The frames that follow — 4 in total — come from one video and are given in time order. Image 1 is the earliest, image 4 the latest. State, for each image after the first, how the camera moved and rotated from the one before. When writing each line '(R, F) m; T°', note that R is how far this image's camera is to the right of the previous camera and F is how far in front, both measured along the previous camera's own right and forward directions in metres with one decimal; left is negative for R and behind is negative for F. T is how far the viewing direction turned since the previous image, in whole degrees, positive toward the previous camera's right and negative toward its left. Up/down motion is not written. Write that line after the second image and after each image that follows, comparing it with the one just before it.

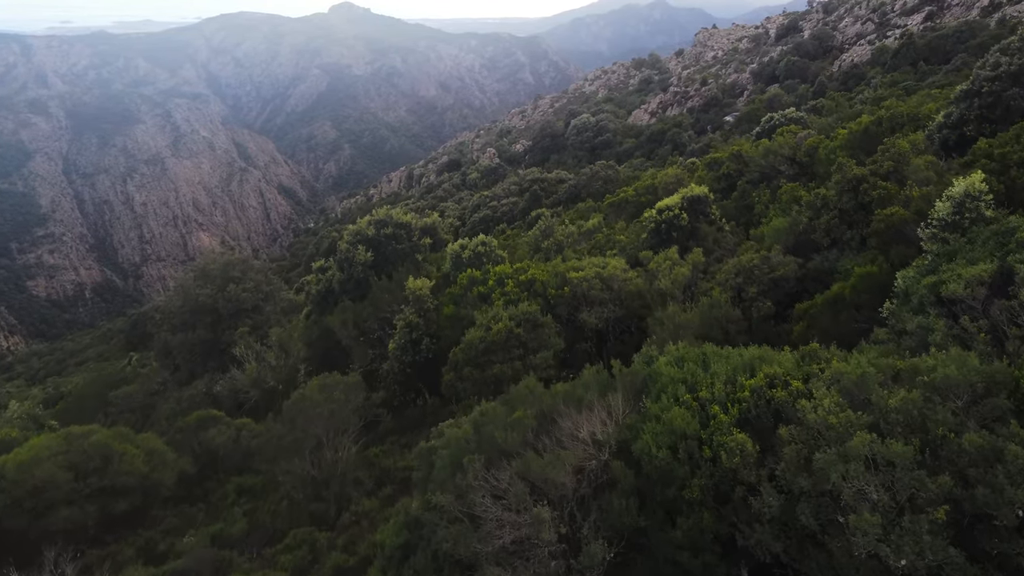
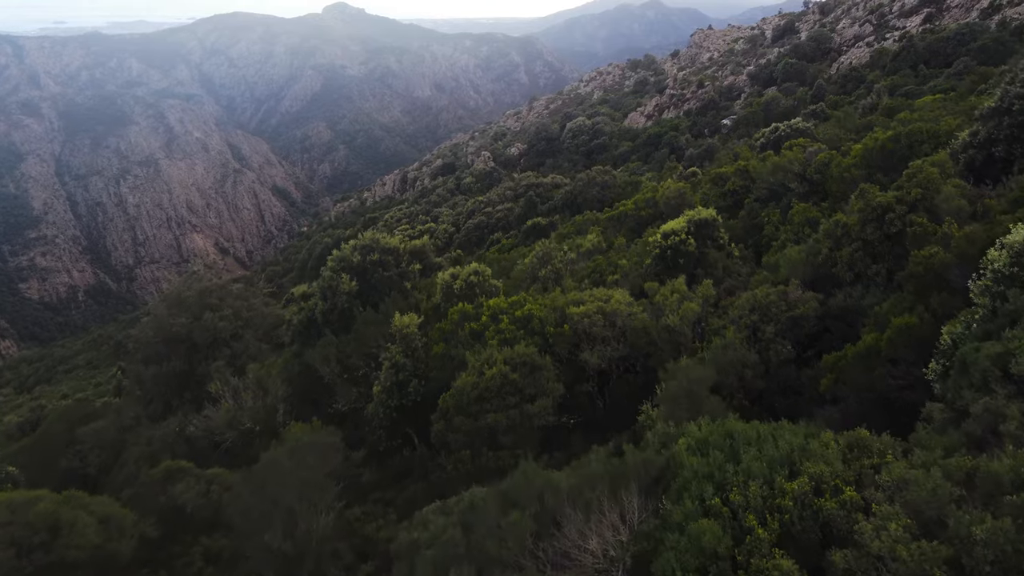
(0.0, +0.8) m; 0°
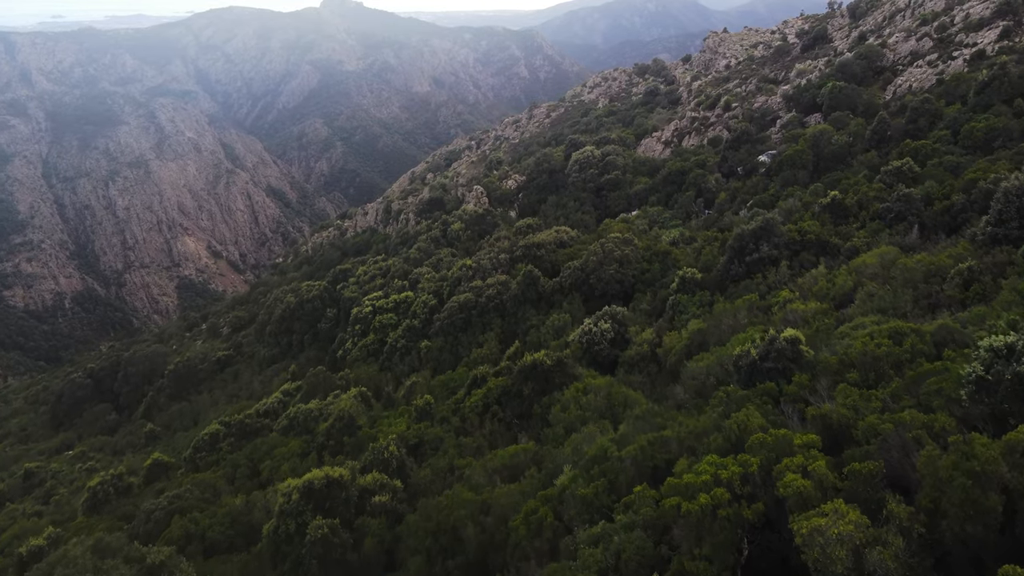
(+0.3, +9.2) m; 0°
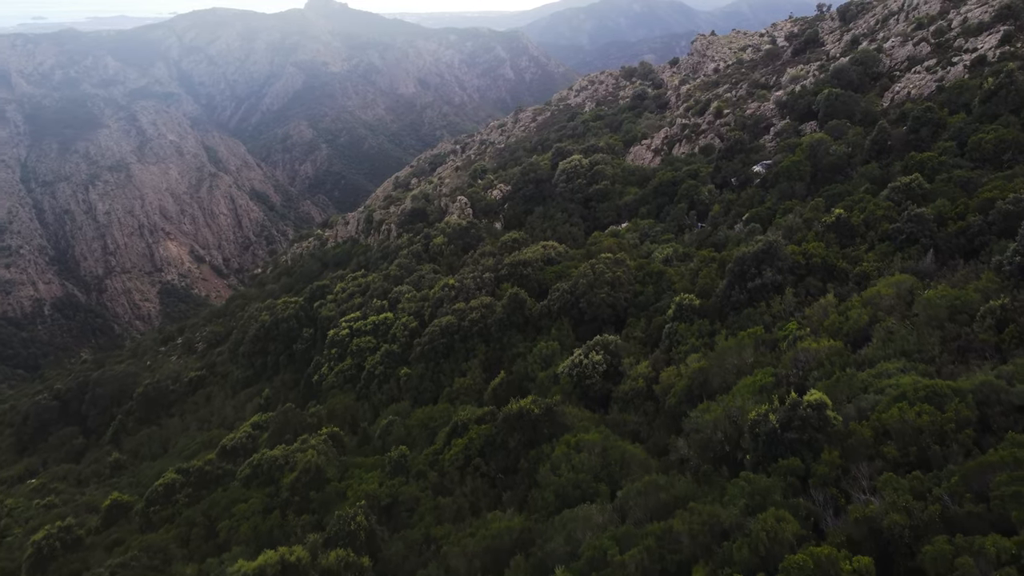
(+0.1, +2.1) m; +1°
